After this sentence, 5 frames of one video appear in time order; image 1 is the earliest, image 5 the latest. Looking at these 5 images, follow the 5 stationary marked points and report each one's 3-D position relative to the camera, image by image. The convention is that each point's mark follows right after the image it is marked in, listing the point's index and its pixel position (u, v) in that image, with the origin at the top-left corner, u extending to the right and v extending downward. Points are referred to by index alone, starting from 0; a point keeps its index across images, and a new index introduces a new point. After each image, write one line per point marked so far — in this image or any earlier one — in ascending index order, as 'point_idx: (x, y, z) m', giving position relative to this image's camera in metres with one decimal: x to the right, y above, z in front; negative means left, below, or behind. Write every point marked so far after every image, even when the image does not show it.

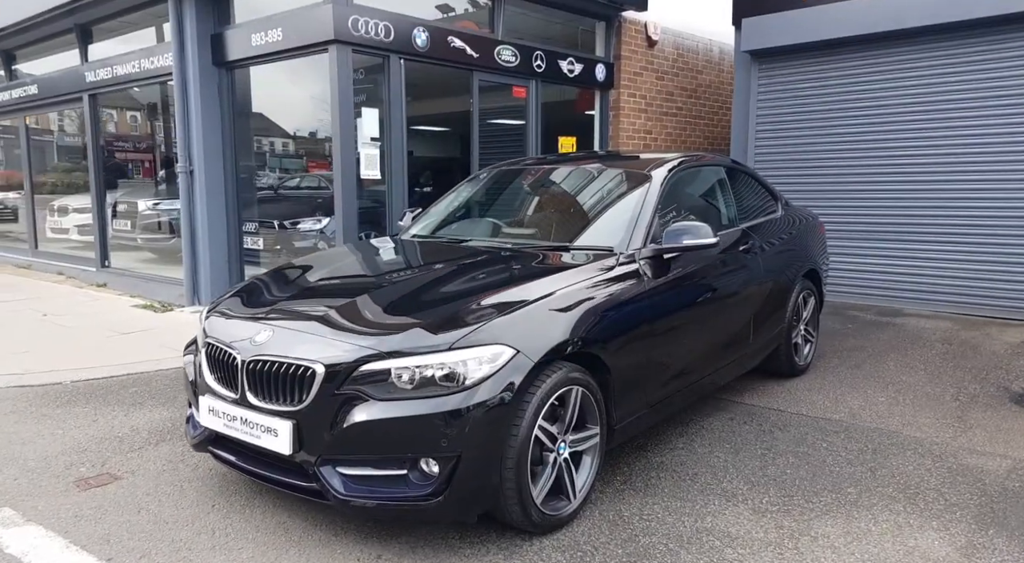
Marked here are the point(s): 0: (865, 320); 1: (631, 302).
0: (+3.5, -0.4, +7.4) m
1: (+0.6, -0.1, +3.6) m
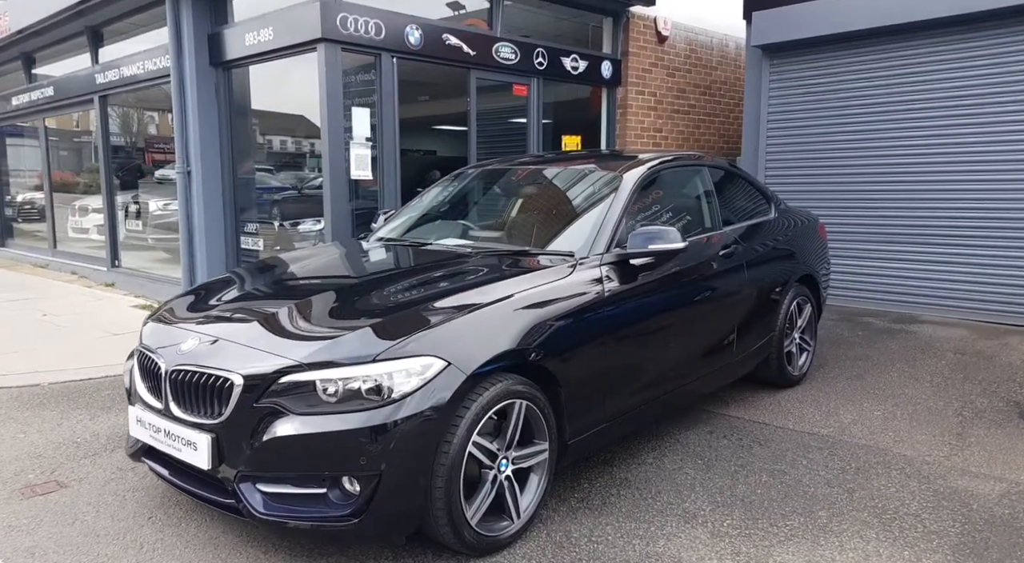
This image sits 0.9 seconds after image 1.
0: (+3.4, -0.4, +7.1) m
1: (+0.4, -0.1, +3.4) m
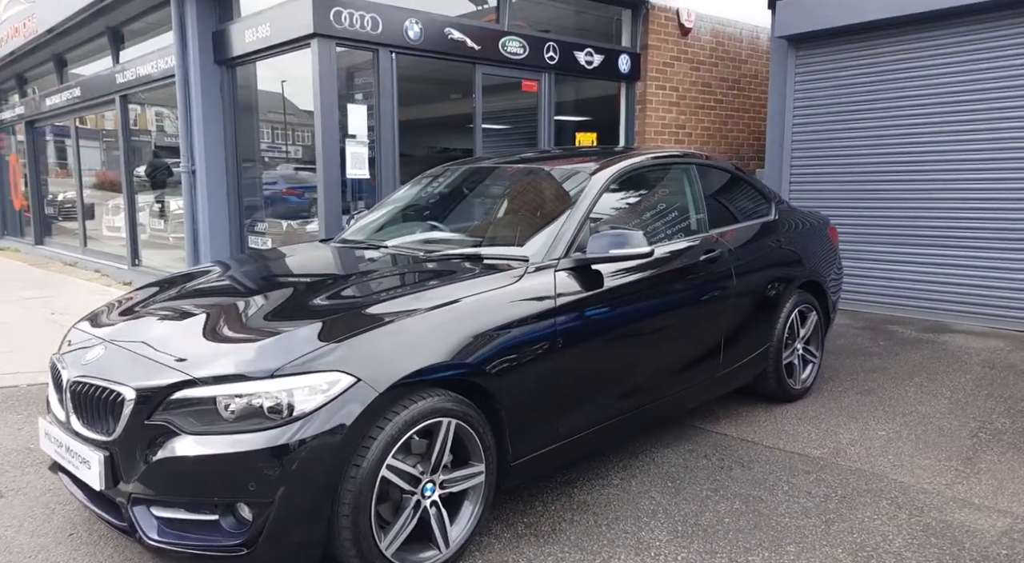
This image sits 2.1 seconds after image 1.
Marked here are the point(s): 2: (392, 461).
0: (+3.4, -0.5, +6.6) m
1: (+0.1, -0.2, +3.1) m
2: (-0.4, -0.6, +2.5) m
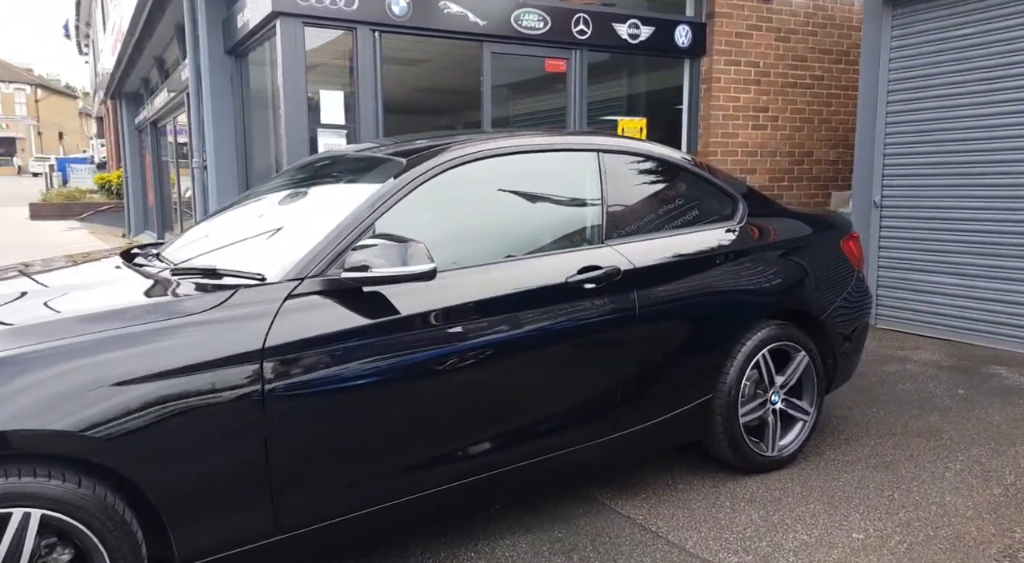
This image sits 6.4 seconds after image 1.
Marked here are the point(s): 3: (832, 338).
0: (+3.2, -0.6, +4.9) m
1: (-0.8, -0.3, +2.3) m
2: (-1.5, -0.7, +1.8) m
3: (+1.6, -0.3, +3.7) m
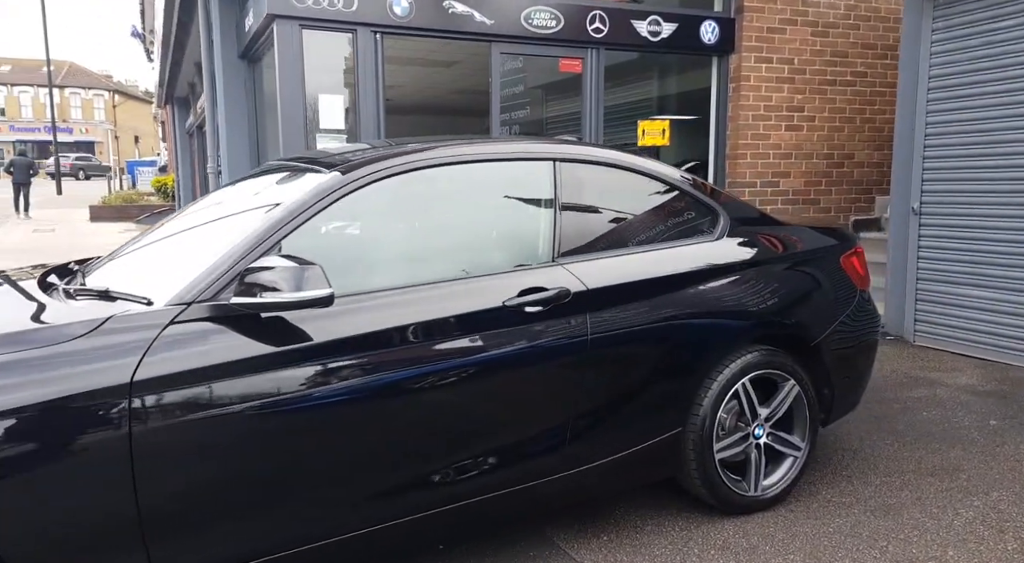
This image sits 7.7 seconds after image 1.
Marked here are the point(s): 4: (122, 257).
0: (+3.1, -0.7, +4.4) m
1: (-1.1, -0.3, +2.1) m
2: (-1.8, -0.8, +1.7) m
3: (+1.4, -0.4, +3.3) m
4: (-1.5, +0.1, +3.0) m
